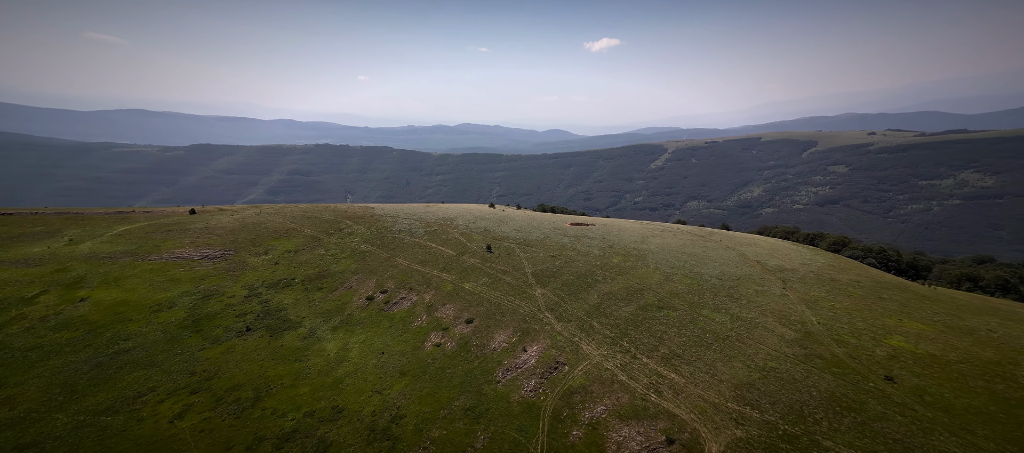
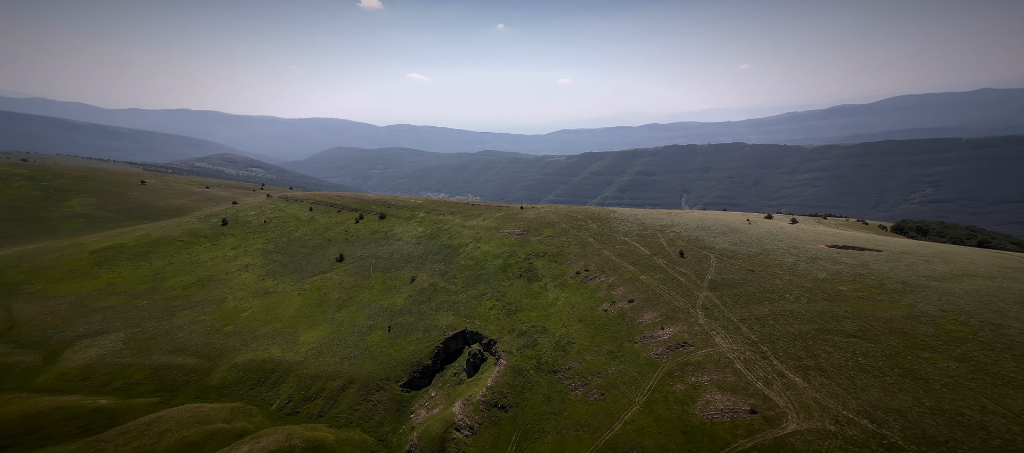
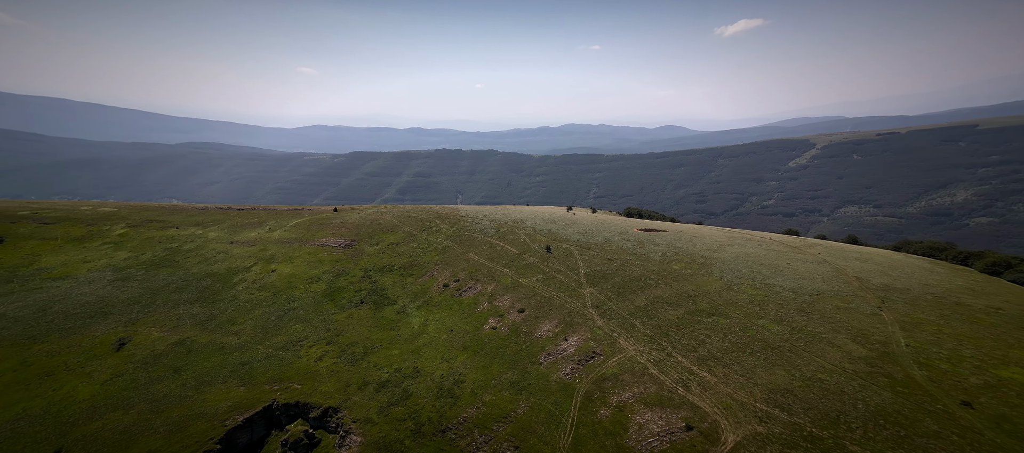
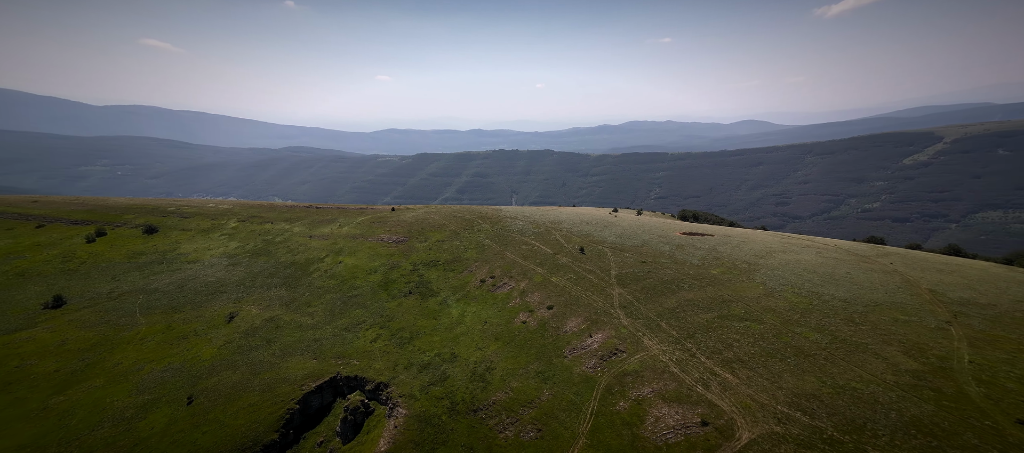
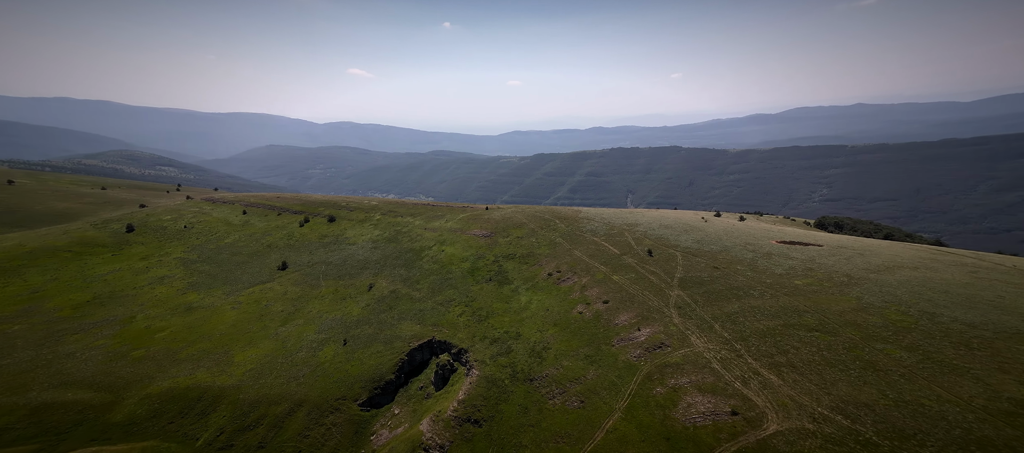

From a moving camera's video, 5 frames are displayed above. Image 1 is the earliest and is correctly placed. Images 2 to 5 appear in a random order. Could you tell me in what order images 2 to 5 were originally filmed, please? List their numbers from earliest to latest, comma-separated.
3, 4, 5, 2
